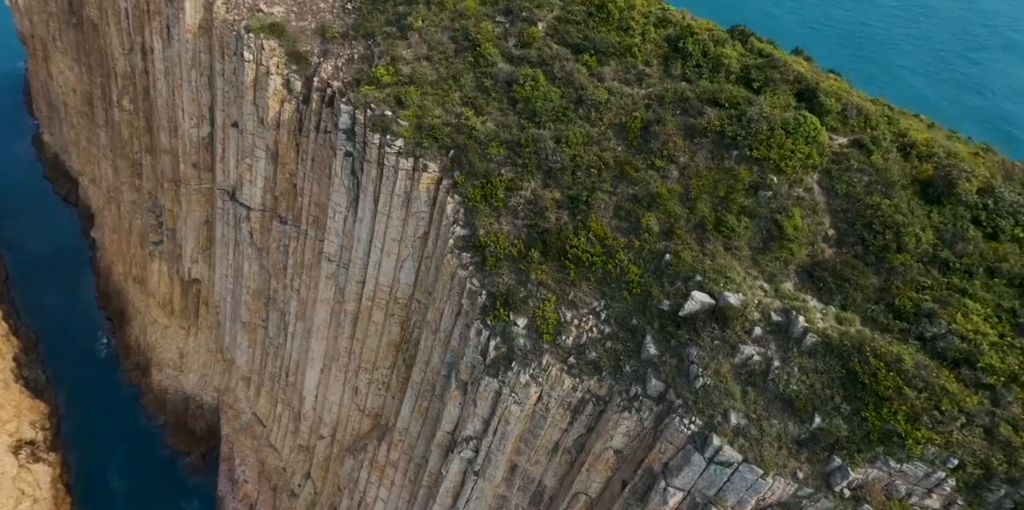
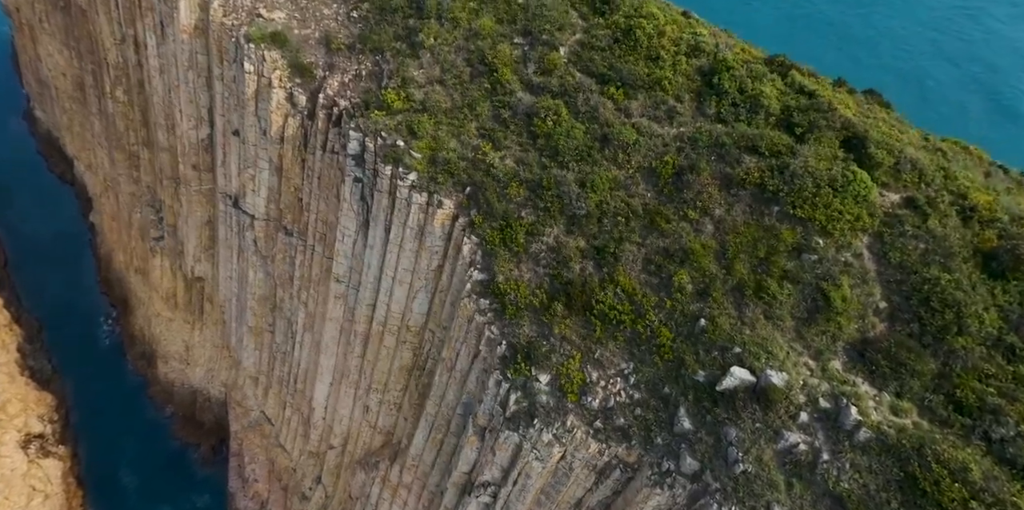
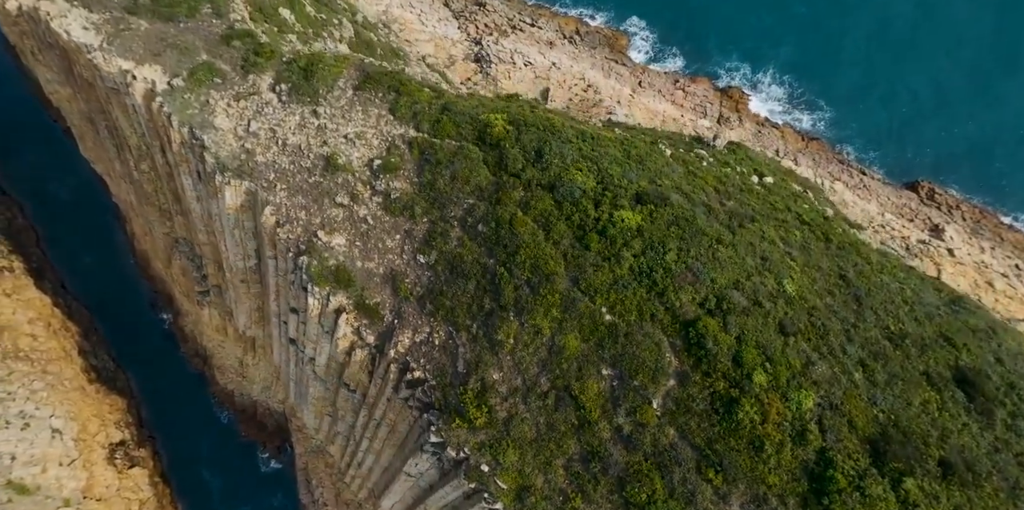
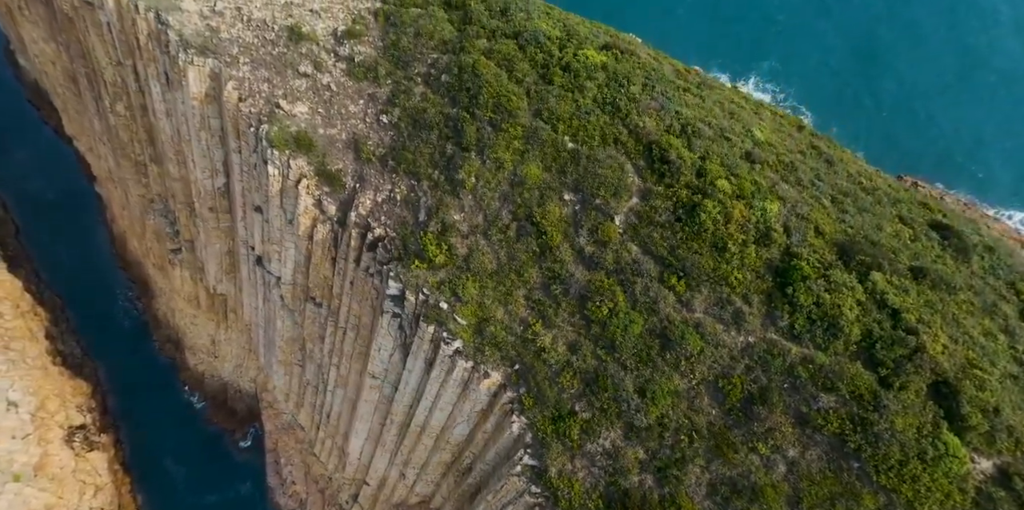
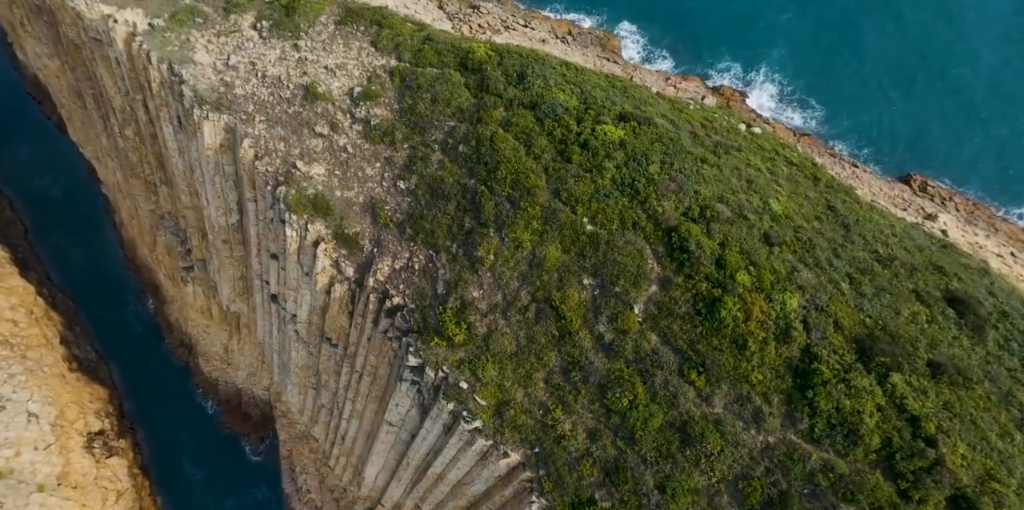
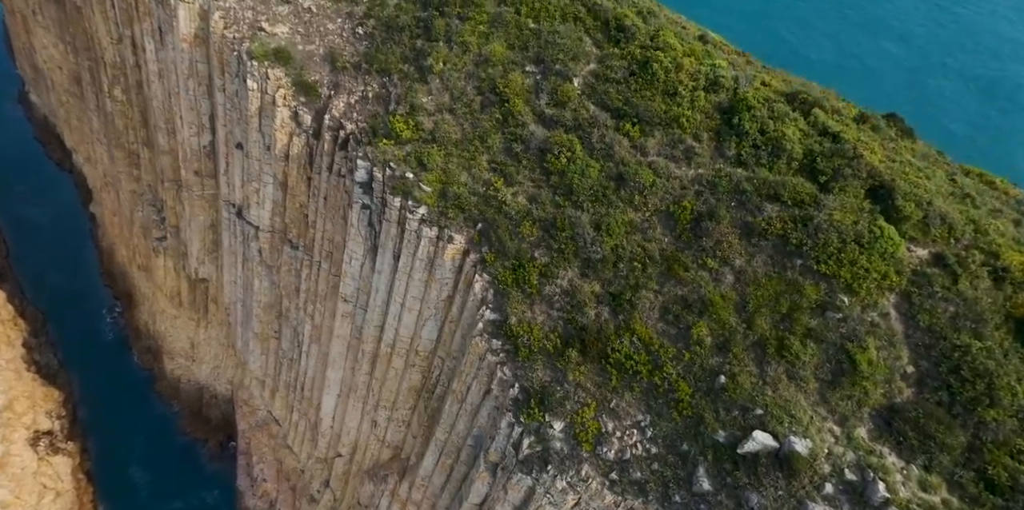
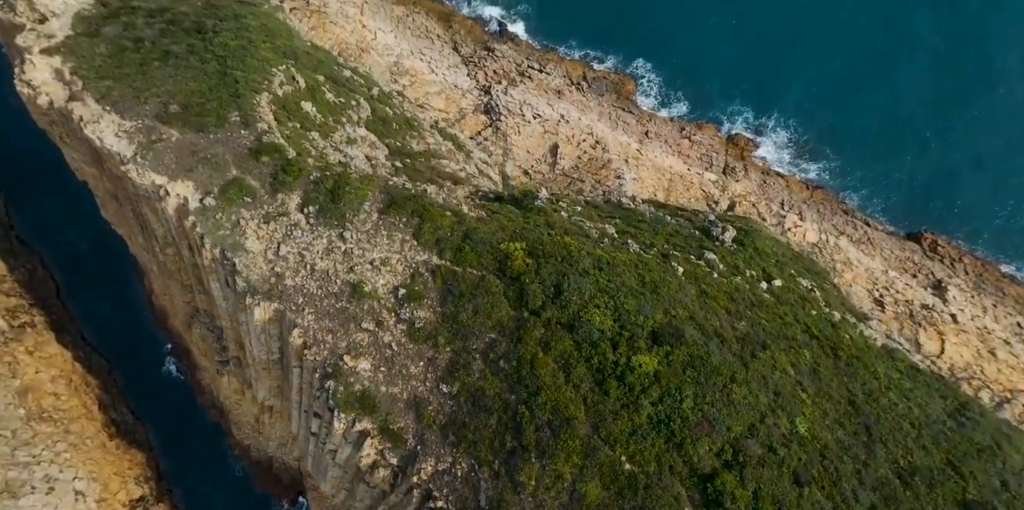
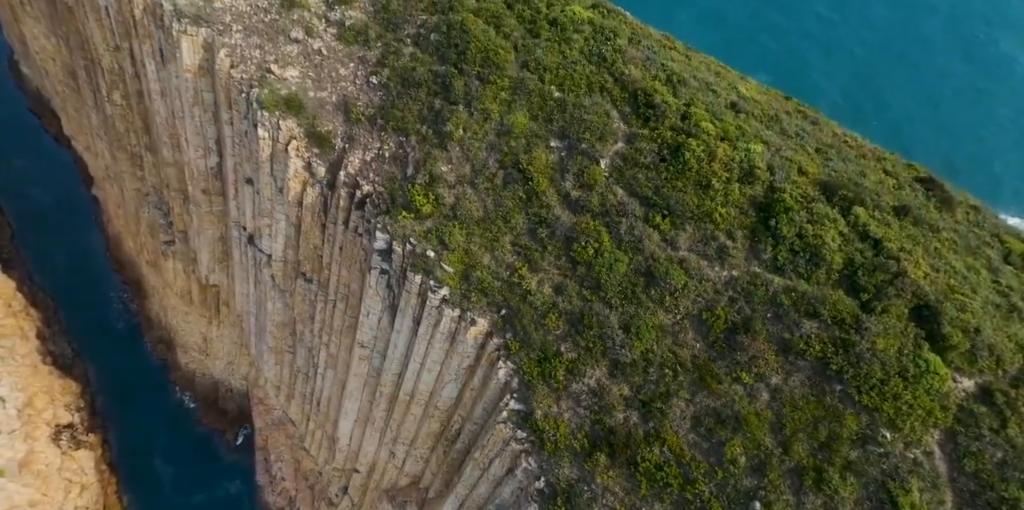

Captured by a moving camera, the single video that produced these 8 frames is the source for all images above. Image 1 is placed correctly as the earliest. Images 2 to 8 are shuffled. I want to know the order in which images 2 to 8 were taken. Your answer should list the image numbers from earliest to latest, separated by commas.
2, 6, 8, 4, 5, 3, 7
